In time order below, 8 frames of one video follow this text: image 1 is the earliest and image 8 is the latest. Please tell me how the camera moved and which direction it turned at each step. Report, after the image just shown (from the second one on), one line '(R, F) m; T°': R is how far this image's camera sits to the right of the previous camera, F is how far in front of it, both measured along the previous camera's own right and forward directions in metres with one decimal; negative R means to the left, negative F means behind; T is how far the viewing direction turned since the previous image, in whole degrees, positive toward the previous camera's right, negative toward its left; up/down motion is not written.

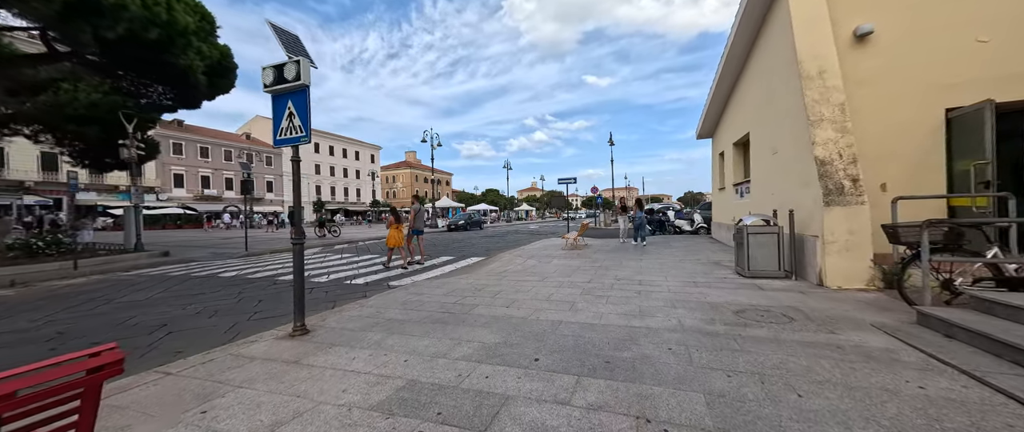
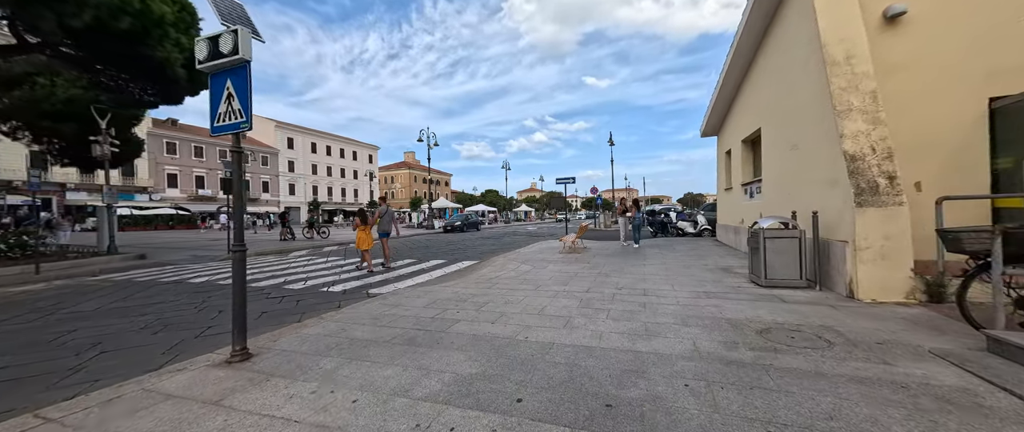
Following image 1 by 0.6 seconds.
(+0.2, +0.6) m; 0°
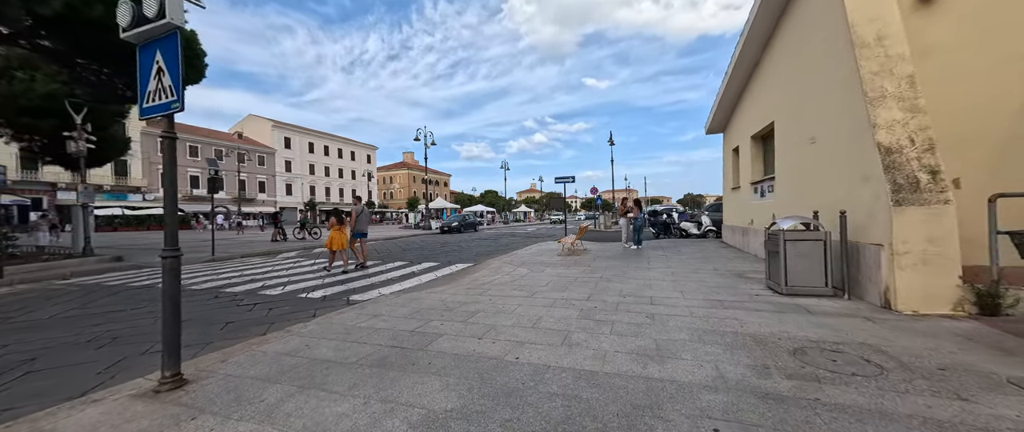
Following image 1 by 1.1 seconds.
(+0.1, +0.5) m; 0°
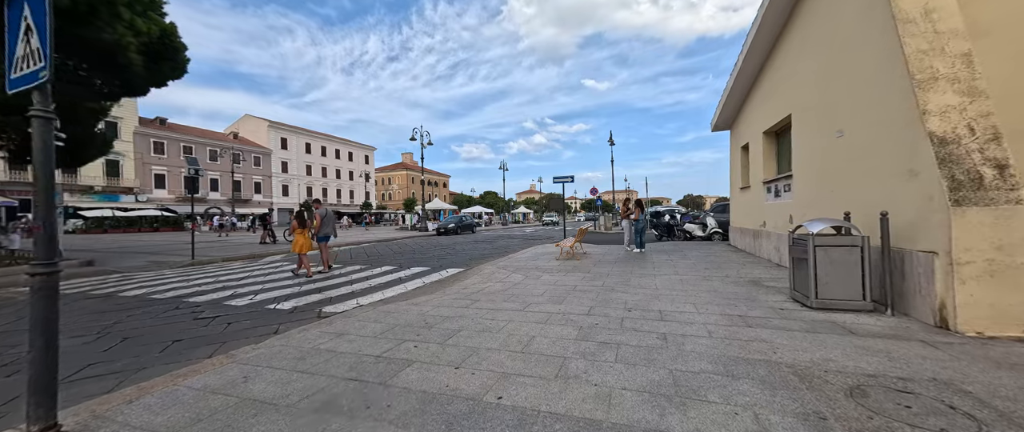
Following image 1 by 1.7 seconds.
(+0.1, +0.6) m; 0°
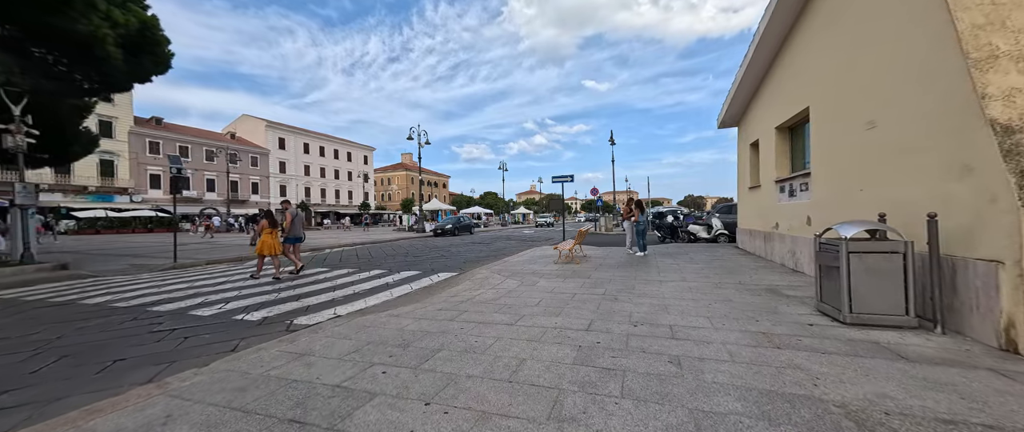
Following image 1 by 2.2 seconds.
(+0.1, +0.5) m; 0°
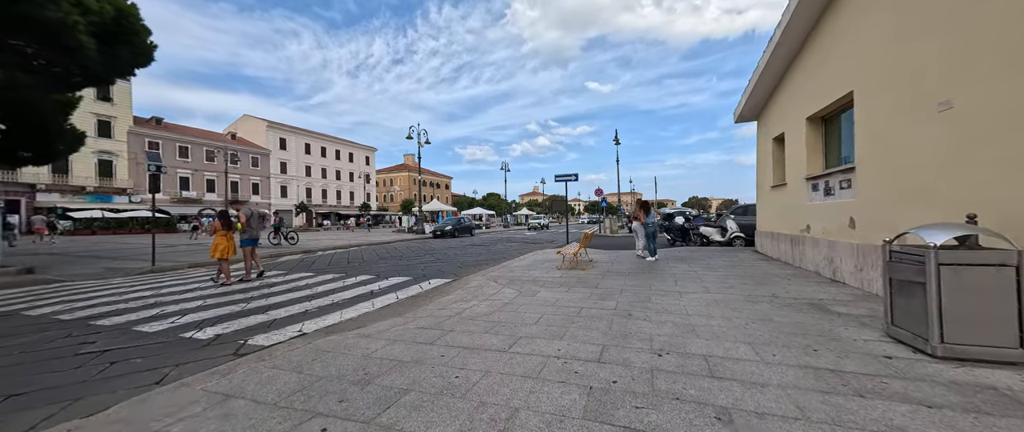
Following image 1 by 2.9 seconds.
(+0.1, +0.8) m; -1°
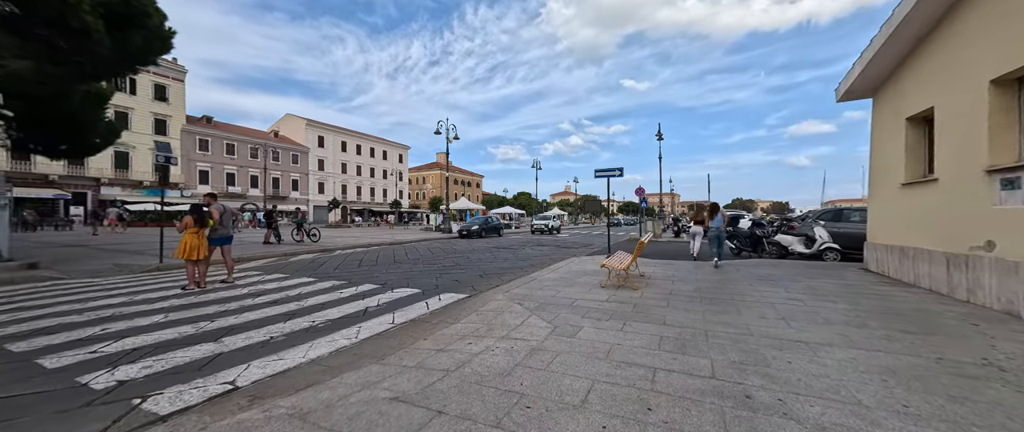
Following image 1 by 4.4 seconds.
(0.0, +1.7) m; -5°
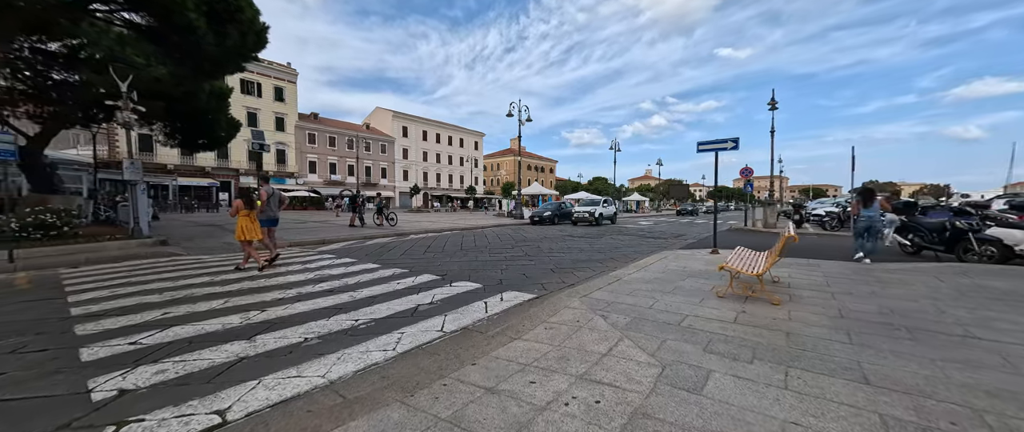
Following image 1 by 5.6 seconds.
(-0.1, +1.3) m; -13°
